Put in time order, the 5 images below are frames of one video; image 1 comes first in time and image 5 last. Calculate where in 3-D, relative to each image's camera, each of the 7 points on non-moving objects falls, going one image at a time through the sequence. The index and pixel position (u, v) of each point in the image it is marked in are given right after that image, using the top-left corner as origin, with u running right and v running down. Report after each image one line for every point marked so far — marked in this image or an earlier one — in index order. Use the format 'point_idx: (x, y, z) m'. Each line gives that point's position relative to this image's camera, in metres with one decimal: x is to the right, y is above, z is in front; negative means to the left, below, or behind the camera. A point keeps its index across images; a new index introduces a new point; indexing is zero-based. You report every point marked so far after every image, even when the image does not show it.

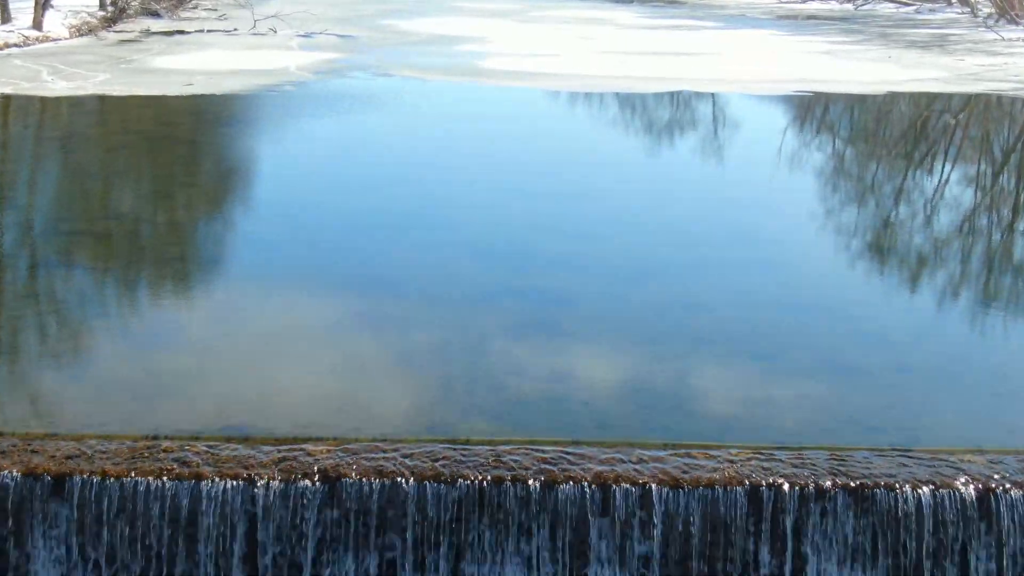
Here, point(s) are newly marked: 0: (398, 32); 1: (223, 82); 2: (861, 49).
0: (-1.6, +3.5, +19.2) m
1: (-2.7, +1.8, +12.7) m
2: (+4.3, +2.9, +17.1) m
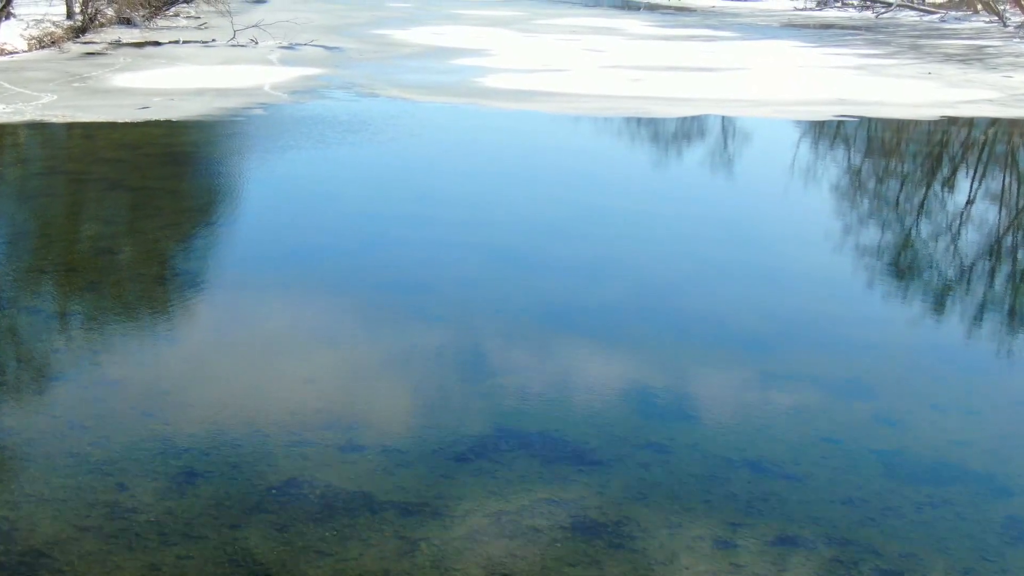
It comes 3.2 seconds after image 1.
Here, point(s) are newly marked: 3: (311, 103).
0: (-1.5, +3.1, +18.0) m
1: (-2.7, +1.5, +11.4) m
2: (+4.3, +2.5, +15.9) m
3: (-1.7, +1.6, +11.9) m
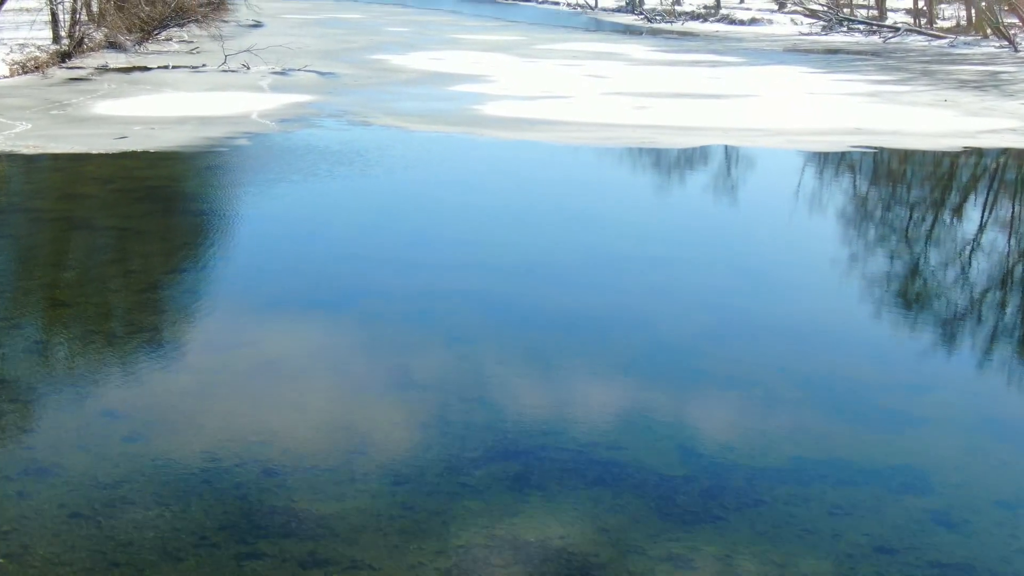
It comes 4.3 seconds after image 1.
0: (-1.5, +2.7, +17.5) m
1: (-2.7, +1.2, +10.9) m
2: (+4.3, +2.2, +15.4) m
3: (-1.7, +1.3, +11.5) m
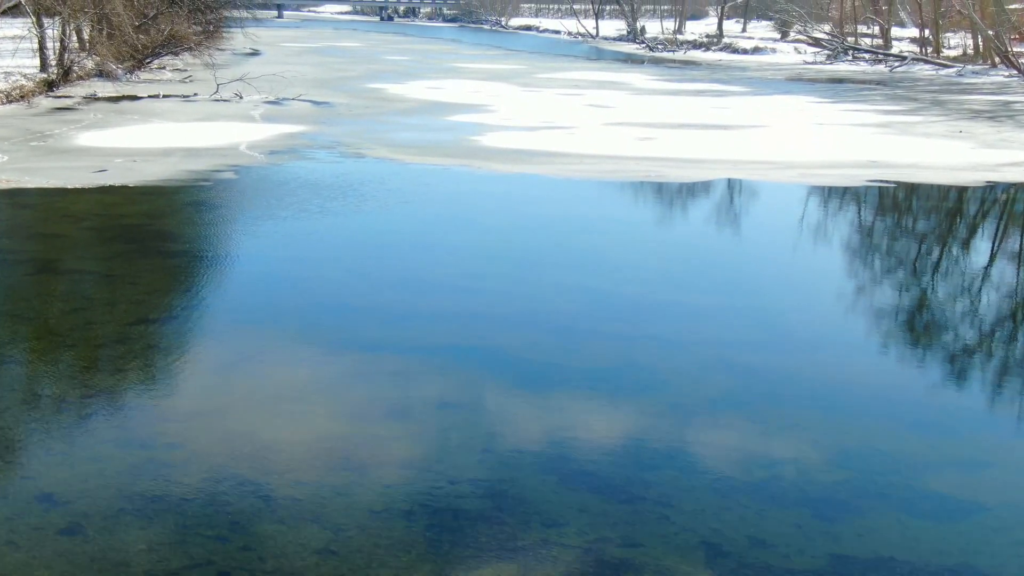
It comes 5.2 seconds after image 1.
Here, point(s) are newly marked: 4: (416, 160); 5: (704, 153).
0: (-1.5, +2.3, +17.1) m
1: (-2.7, +0.9, +10.5) m
2: (+4.3, +1.8, +15.0) m
3: (-1.7, +1.0, +11.1) m
4: (-0.8, +1.1, +11.8) m
5: (+1.8, +1.3, +13.1) m
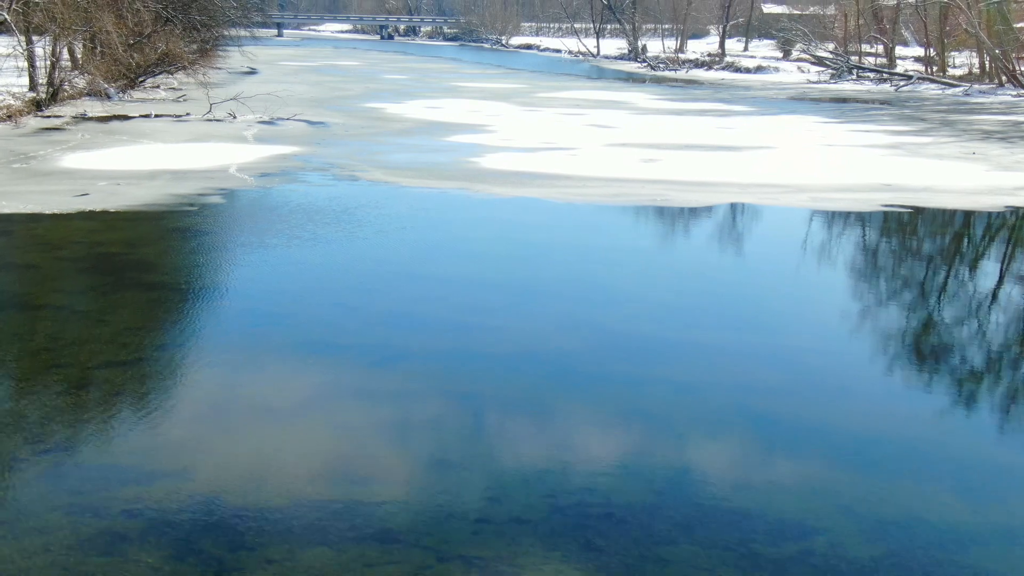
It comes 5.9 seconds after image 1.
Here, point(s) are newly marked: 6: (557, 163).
0: (-1.5, +2.0, +16.8) m
1: (-2.7, +0.7, +10.2) m
2: (+4.3, +1.5, +14.7) m
3: (-1.7, +0.8, +10.7) m
4: (-0.8, +0.9, +11.5) m
5: (+1.8, +1.0, +12.8) m
6: (+0.4, +1.2, +13.2) m
